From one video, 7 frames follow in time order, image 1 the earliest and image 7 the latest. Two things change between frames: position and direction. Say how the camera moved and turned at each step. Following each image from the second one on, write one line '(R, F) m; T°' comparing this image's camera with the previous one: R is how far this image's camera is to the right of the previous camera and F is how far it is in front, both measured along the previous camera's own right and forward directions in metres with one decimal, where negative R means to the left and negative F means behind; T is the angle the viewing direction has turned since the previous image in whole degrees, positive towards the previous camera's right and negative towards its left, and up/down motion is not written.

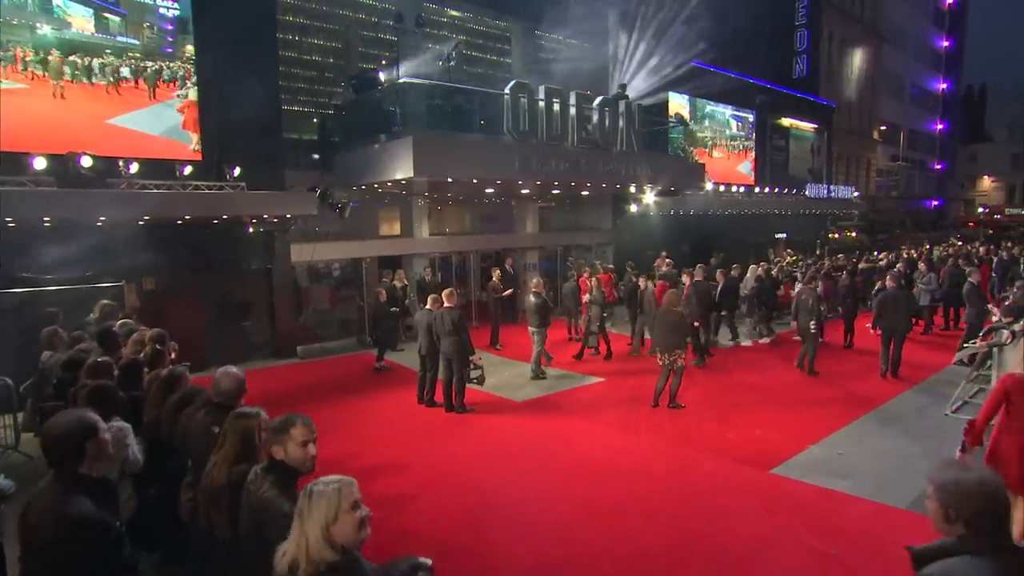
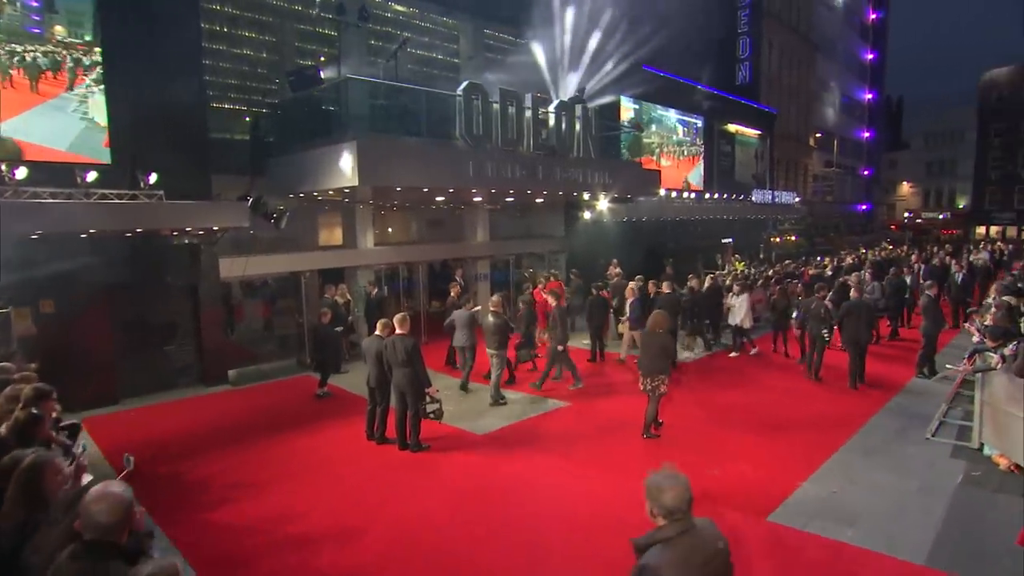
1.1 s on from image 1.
(-0.3, +1.1) m; +5°
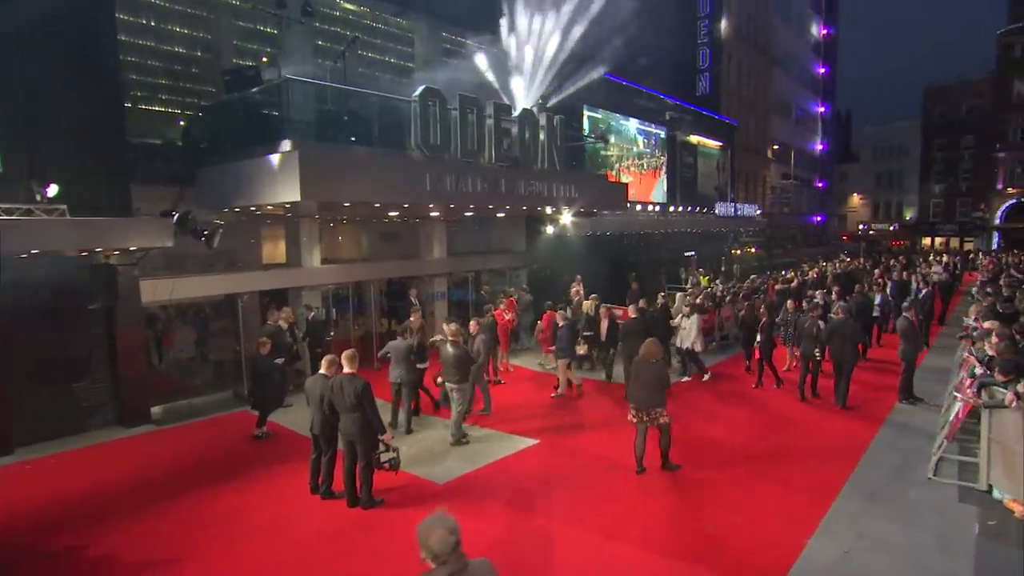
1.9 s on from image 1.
(-0.1, +1.3) m; +4°
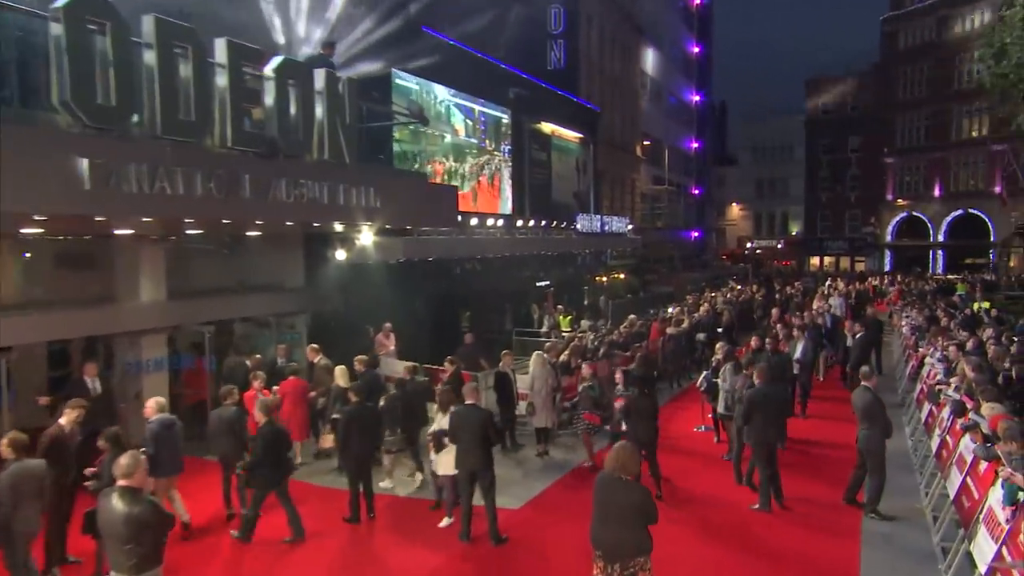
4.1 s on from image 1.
(+1.1, +5.9) m; +15°
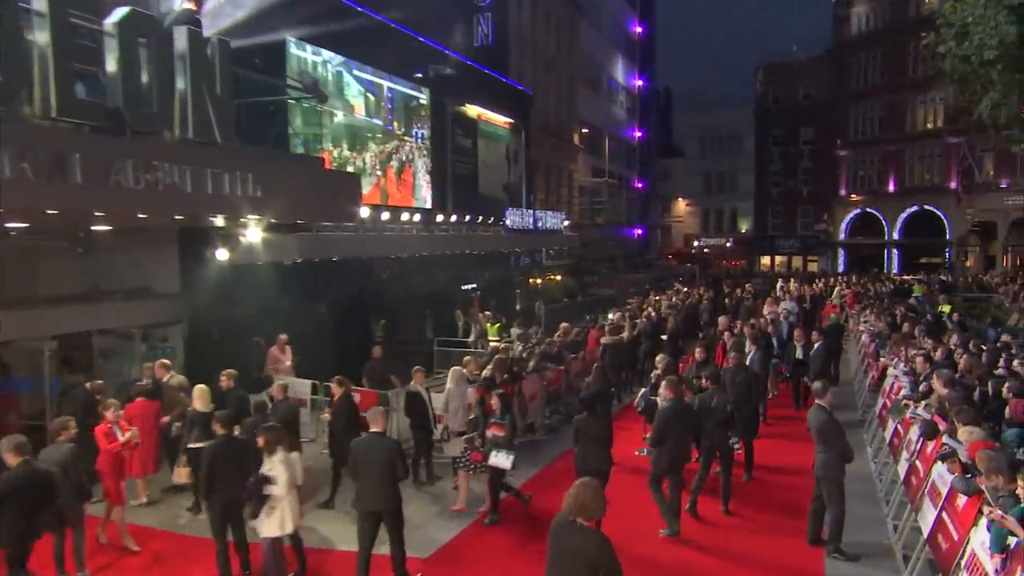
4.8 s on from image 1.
(+0.6, +1.6) m; +4°
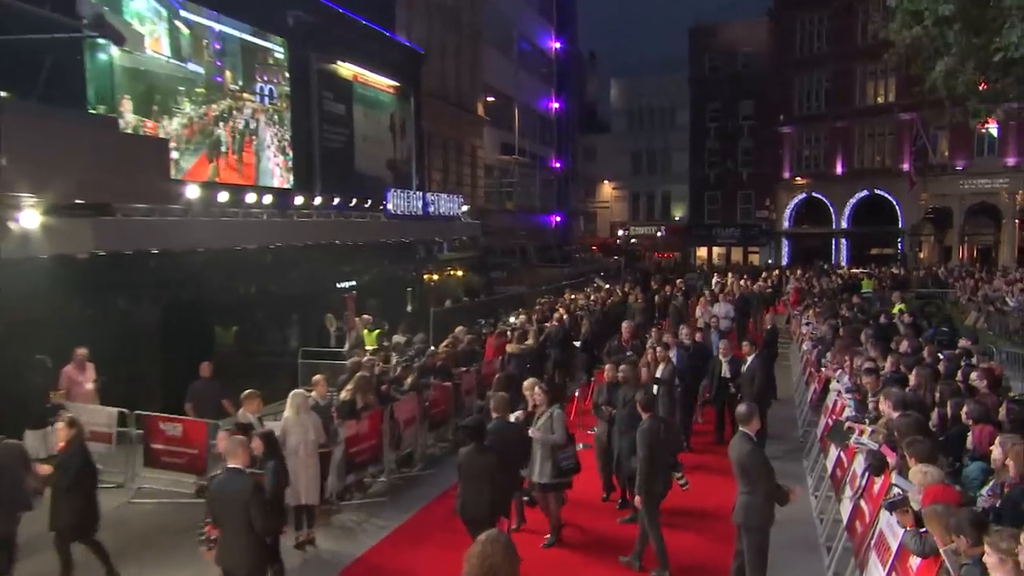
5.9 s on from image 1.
(+1.2, +2.1) m; +4°
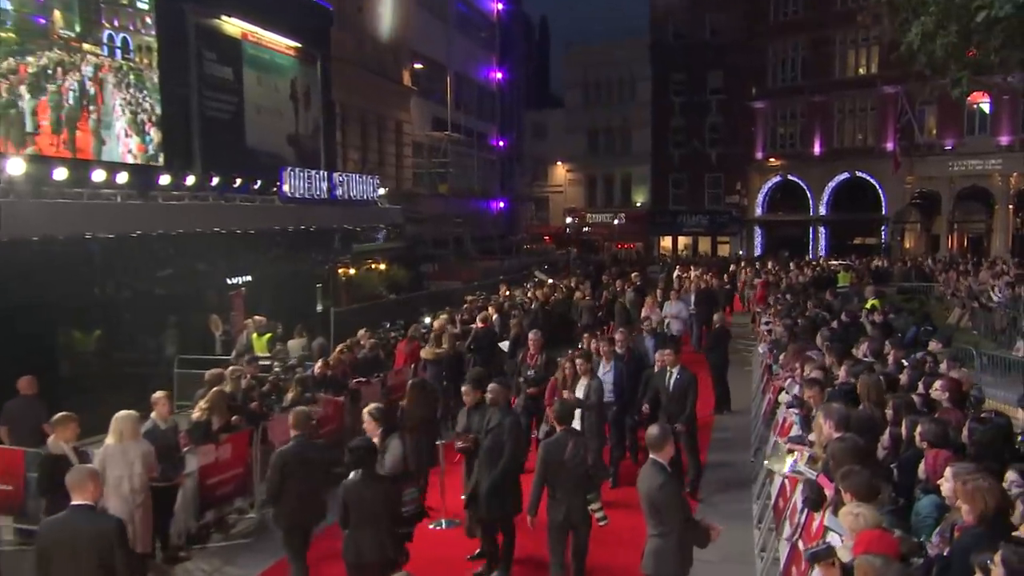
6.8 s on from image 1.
(+1.1, +1.5) m; 0°
